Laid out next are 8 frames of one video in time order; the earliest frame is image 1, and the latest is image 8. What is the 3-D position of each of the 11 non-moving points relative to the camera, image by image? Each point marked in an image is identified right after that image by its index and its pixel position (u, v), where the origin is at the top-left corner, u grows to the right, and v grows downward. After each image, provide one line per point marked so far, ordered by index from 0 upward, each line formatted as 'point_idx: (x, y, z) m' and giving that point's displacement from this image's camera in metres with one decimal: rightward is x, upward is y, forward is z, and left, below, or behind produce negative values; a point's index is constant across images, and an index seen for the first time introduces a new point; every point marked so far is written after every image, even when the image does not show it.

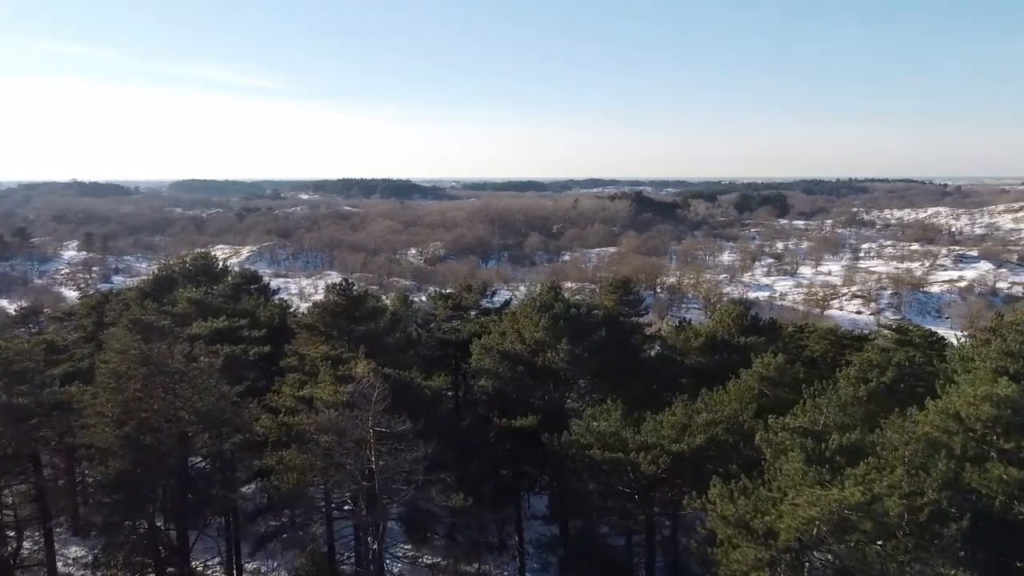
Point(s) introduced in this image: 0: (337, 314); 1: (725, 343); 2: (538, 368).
0: (-4.5, -0.7, +16.1) m
1: (+4.8, -1.3, +14.0) m
2: (+0.6, -1.8, +14.2) m
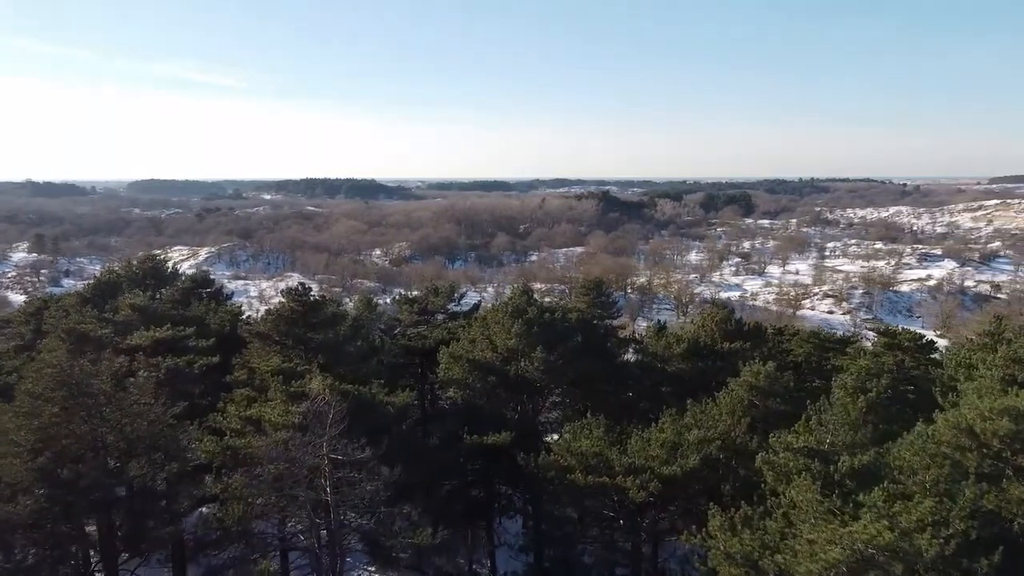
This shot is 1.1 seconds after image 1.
0: (-5.2, -0.8, +14.9) m
1: (+4.2, -1.3, +13.2) m
2: (0.0, -1.9, +13.2) m
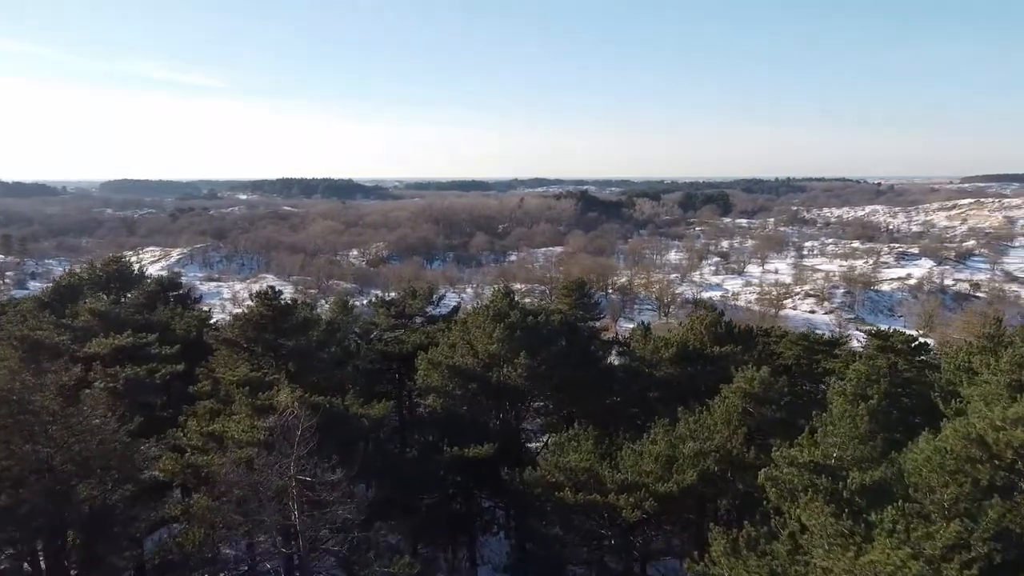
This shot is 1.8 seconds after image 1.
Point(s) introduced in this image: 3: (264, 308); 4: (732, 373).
0: (-5.7, -0.9, +14.1) m
1: (+3.8, -1.4, +12.7) m
2: (-0.4, -2.0, +12.6) m
3: (-5.7, -0.4, +14.2) m
4: (+4.5, -1.8, +12.4) m
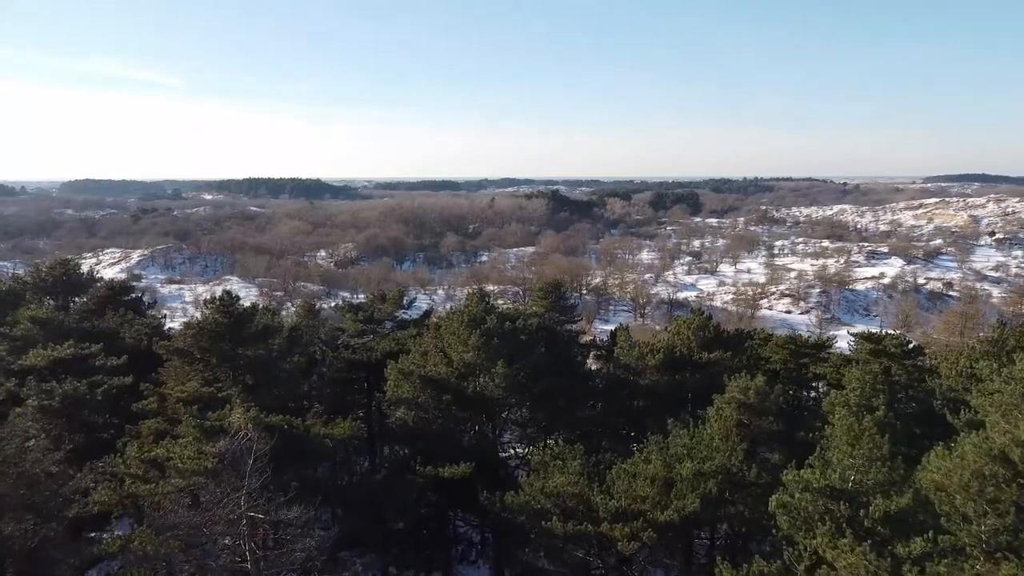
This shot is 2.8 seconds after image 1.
0: (-6.2, -1.0, +13.0) m
1: (+3.4, -1.4, +12.1) m
2: (-0.8, -2.1, +11.8) m
3: (-6.2, -0.5, +13.1) m
4: (+4.1, -1.8, +11.7) m
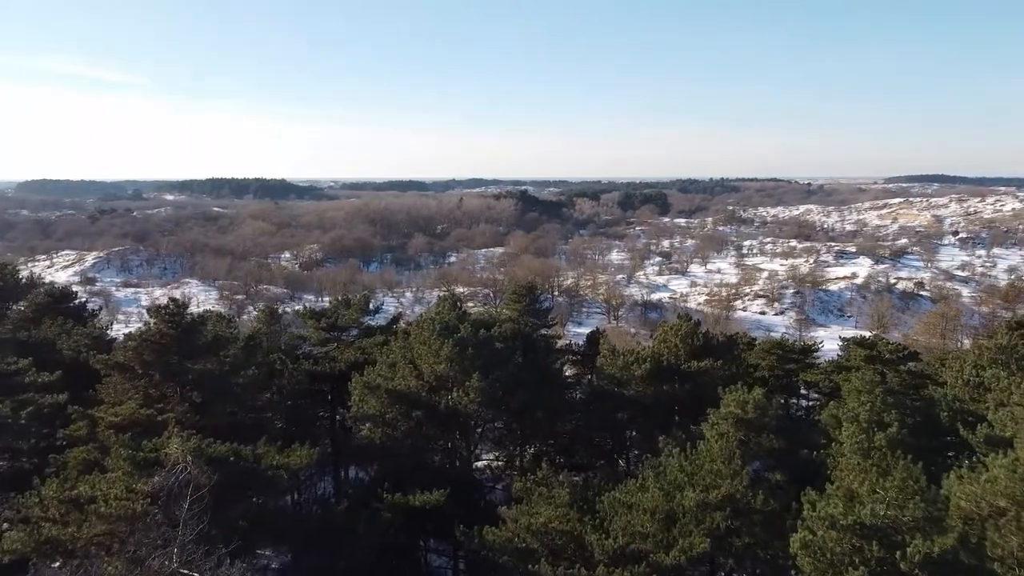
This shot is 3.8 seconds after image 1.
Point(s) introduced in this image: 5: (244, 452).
0: (-6.6, -1.2, +11.8) m
1: (+2.9, -1.5, +11.3) m
2: (-1.3, -2.2, +10.8) m
3: (-6.7, -0.7, +11.8) m
4: (+3.7, -1.9, +11.0) m
5: (-3.3, -2.0, +7.6) m
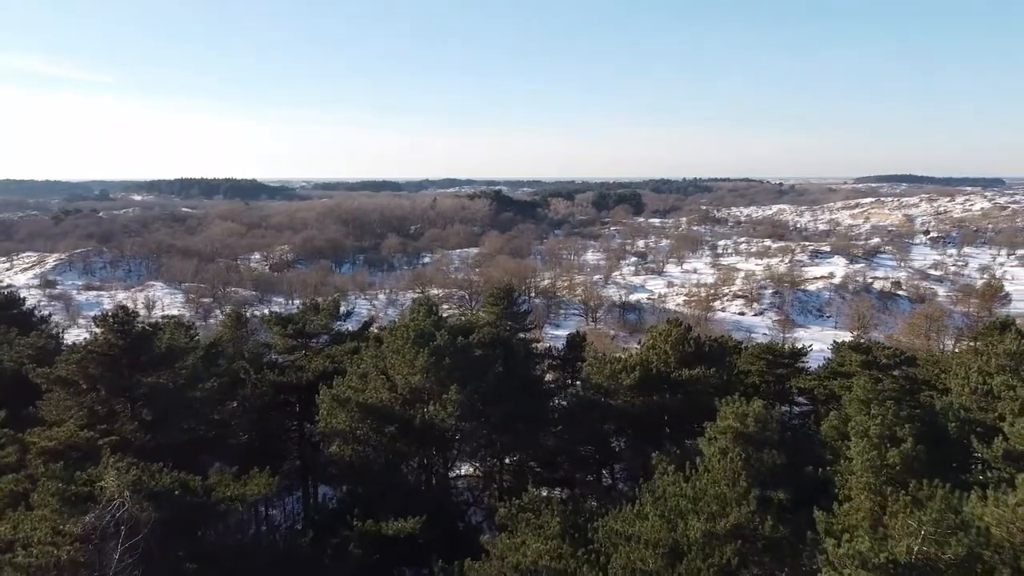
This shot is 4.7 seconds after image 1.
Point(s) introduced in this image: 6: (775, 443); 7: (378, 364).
0: (-7.0, -1.3, +10.7) m
1: (+2.6, -1.6, +10.7) m
2: (-1.6, -2.3, +10.0) m
3: (-7.0, -0.8, +10.8) m
4: (+3.3, -2.0, +10.4) m
5: (-3.5, -2.1, +6.8) m
6: (+3.3, -2.0, +7.7) m
7: (-2.4, -1.4, +11.2) m
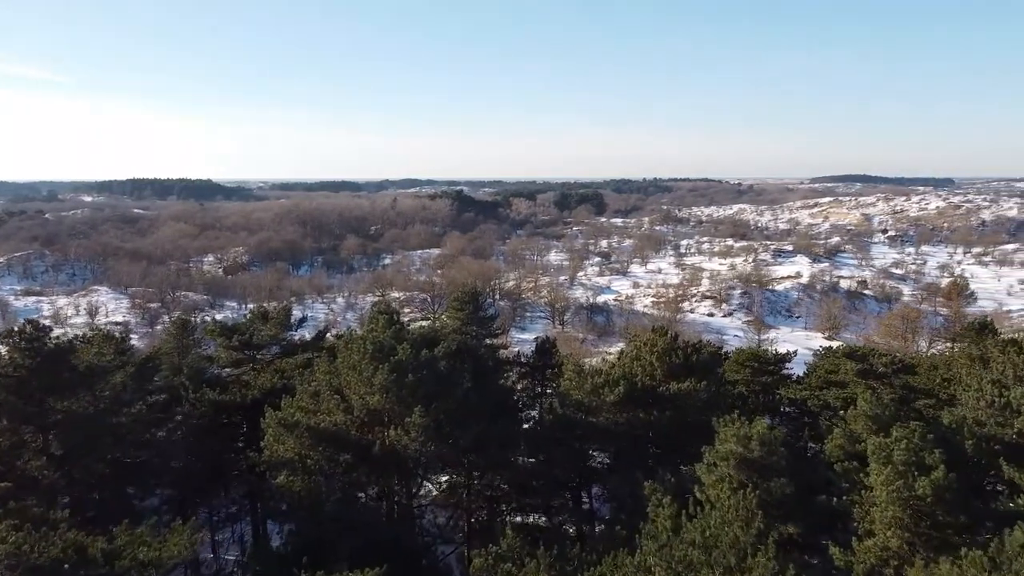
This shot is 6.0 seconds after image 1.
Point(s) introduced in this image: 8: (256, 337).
0: (-7.4, -1.5, +9.2) m
1: (+2.1, -1.6, +9.8) m
2: (-2.0, -2.4, +8.8) m
3: (-7.5, -1.0, +9.3) m
4: (+2.9, -2.0, +9.6) m
5: (-3.7, -2.3, +5.5) m
6: (+3.0, -2.0, +6.8) m
7: (-2.9, -1.5, +9.9) m
8: (-5.8, -1.1, +13.9) m
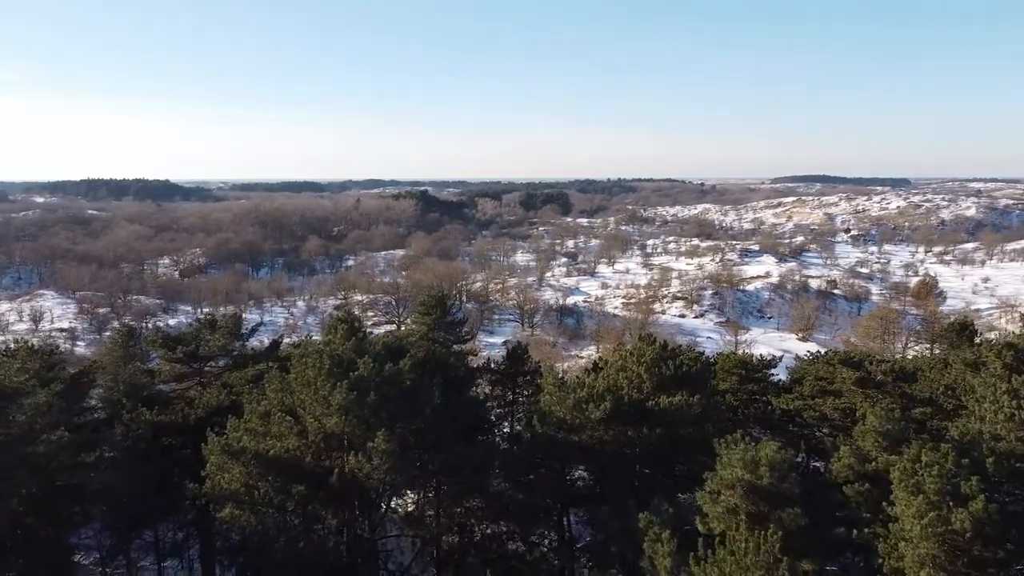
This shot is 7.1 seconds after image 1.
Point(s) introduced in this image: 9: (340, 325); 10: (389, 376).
0: (-7.7, -1.6, +7.9) m
1: (+1.8, -1.7, +9.0) m
2: (-2.3, -2.5, +7.8) m
3: (-7.8, -1.1, +7.9) m
4: (+2.5, -2.1, +8.8) m
5: (-3.8, -2.4, +4.3) m
6: (+2.8, -2.1, +6.1) m
7: (-3.3, -1.6, +8.8) m
8: (-6.4, -1.3, +12.6) m
9: (-2.8, -0.7, +10.1) m
10: (-1.7, -1.2, +8.3) m
